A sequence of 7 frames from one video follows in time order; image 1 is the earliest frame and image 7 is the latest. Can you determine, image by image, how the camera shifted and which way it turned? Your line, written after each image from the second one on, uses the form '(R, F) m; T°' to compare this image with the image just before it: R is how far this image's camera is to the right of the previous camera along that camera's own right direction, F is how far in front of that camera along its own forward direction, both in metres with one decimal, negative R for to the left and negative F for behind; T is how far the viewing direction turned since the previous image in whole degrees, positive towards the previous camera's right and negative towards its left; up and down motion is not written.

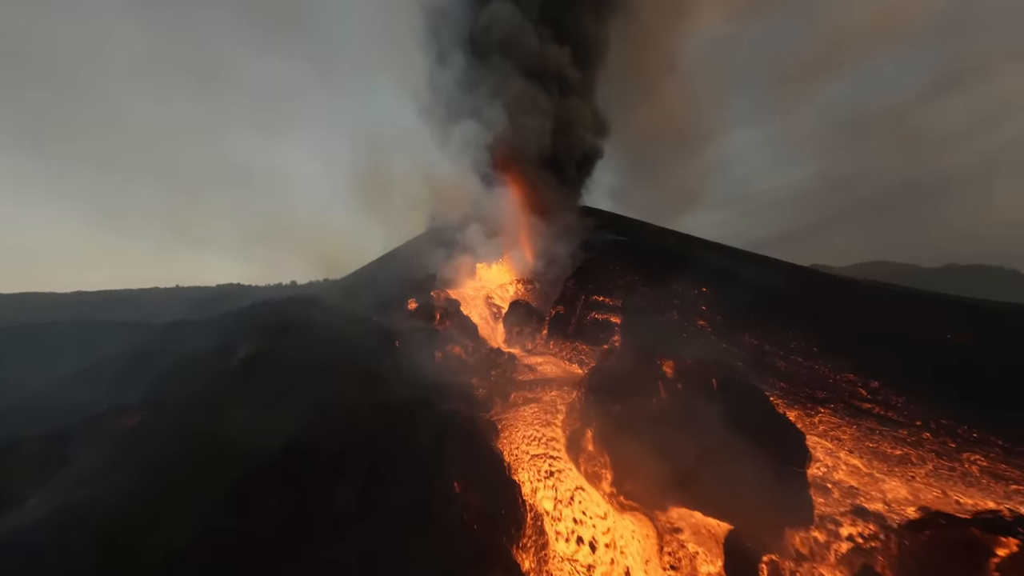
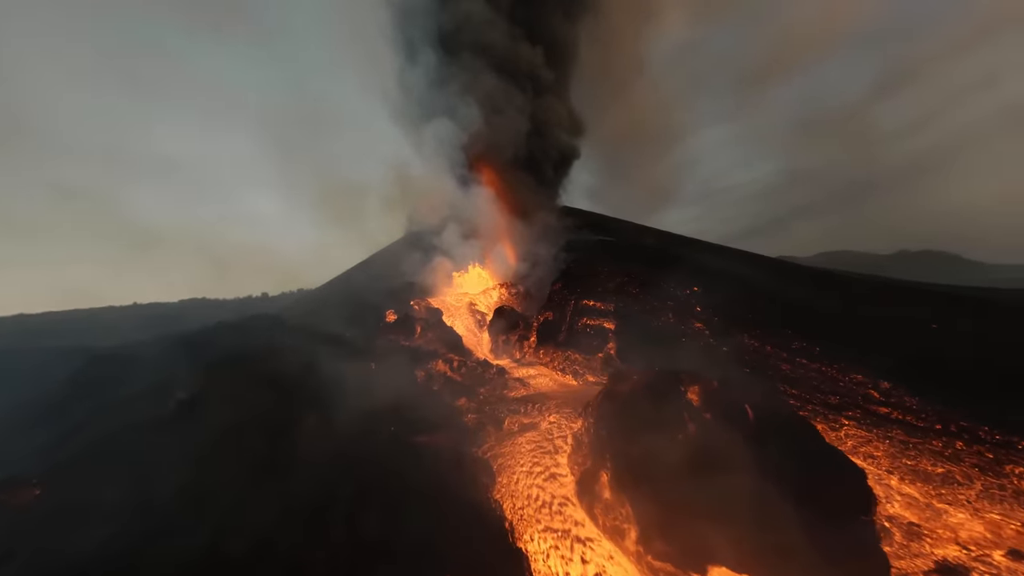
(-0.2, +1.4) m; +3°
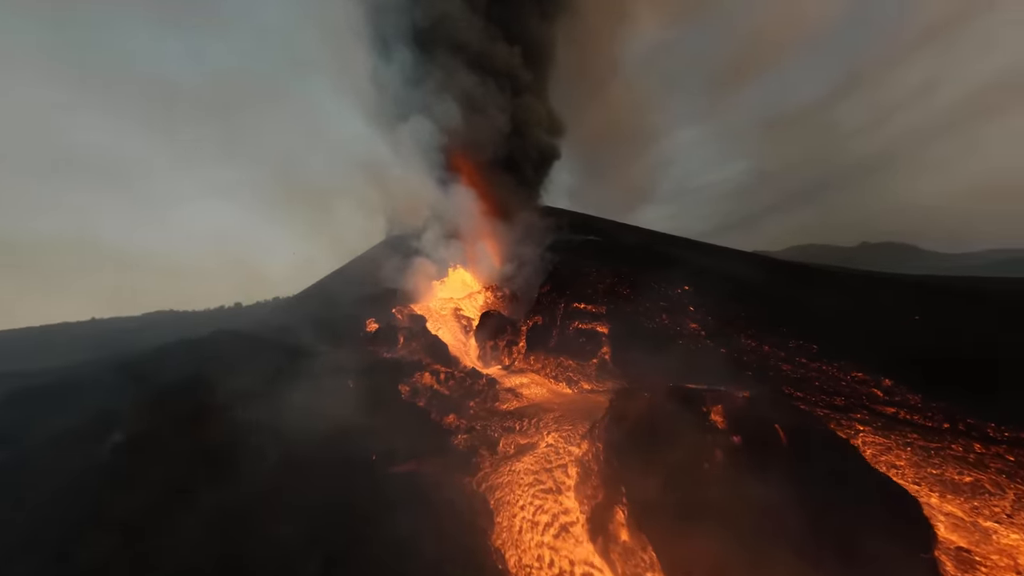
(-0.2, +0.9) m; +3°
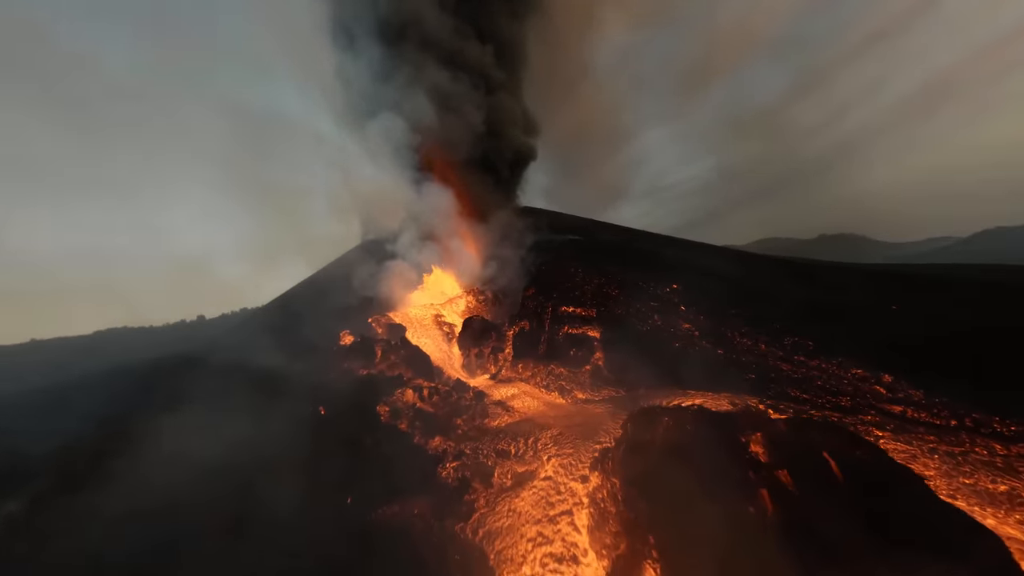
(-0.3, +1.1) m; +4°
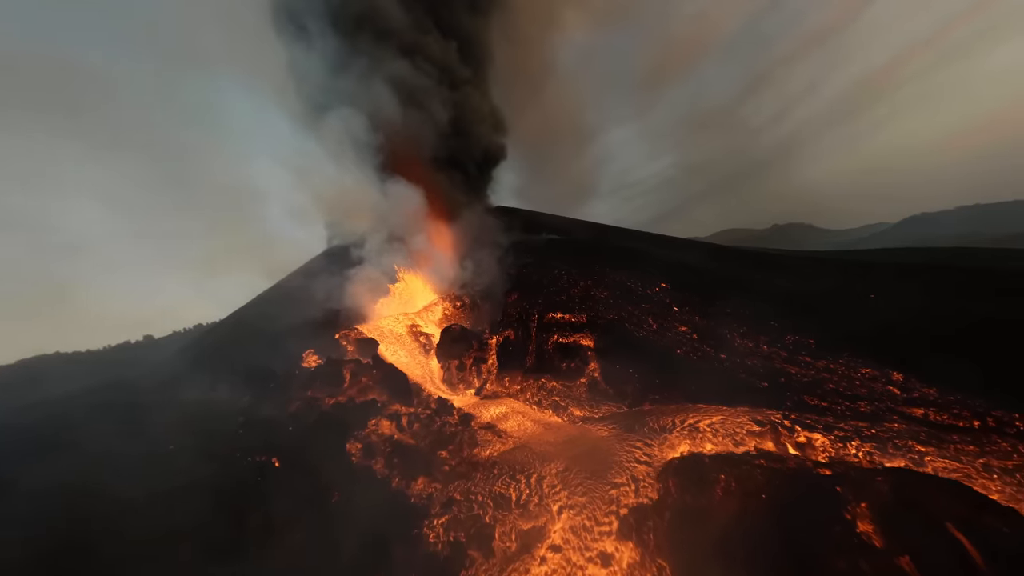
(-0.4, +1.6) m; +5°
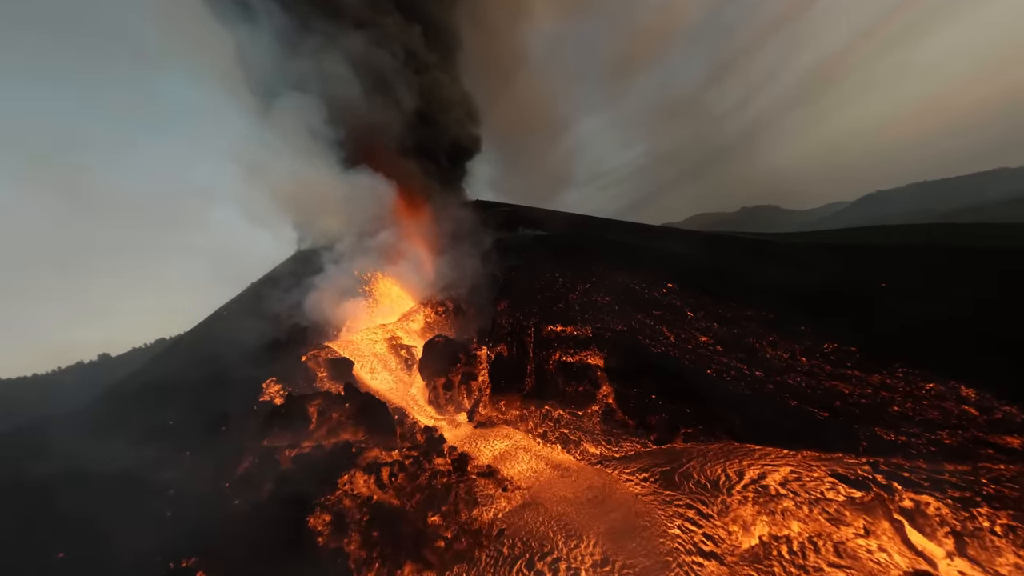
(-0.5, +2.4) m; +3°
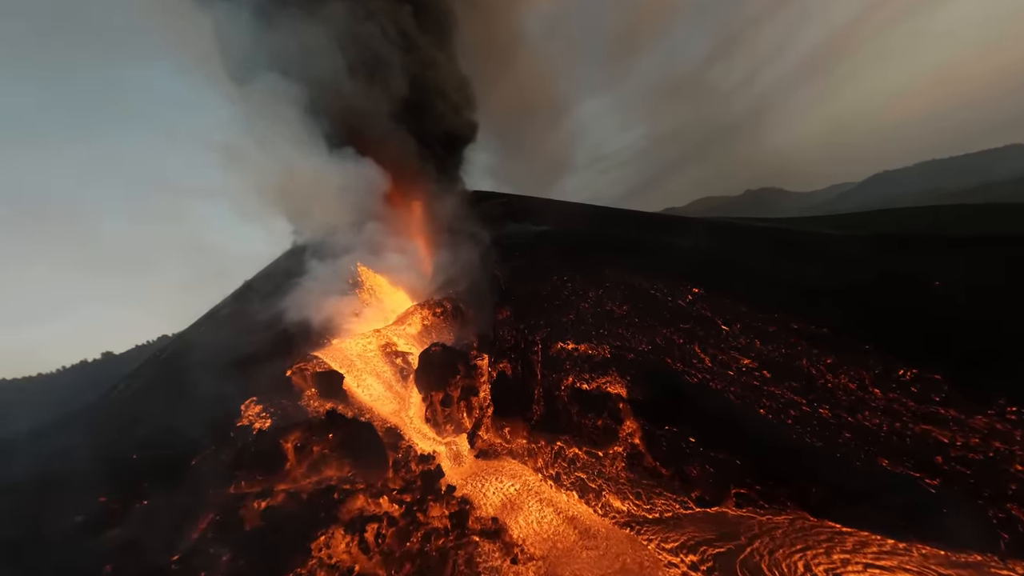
(-0.1, +2.2) m; 0°
